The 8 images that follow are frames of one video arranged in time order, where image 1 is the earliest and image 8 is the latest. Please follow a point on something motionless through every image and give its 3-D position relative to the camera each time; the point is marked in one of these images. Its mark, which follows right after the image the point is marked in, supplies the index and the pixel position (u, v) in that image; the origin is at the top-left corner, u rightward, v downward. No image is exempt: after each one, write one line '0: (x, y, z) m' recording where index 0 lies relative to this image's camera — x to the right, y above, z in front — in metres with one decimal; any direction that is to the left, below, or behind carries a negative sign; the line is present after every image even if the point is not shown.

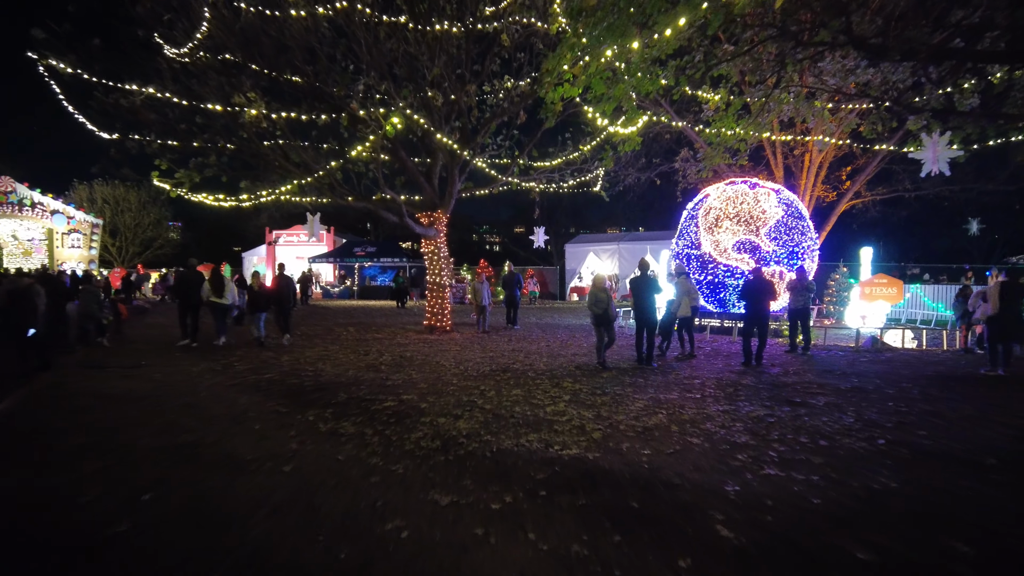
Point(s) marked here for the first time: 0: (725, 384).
0: (+2.7, -1.2, +8.3) m
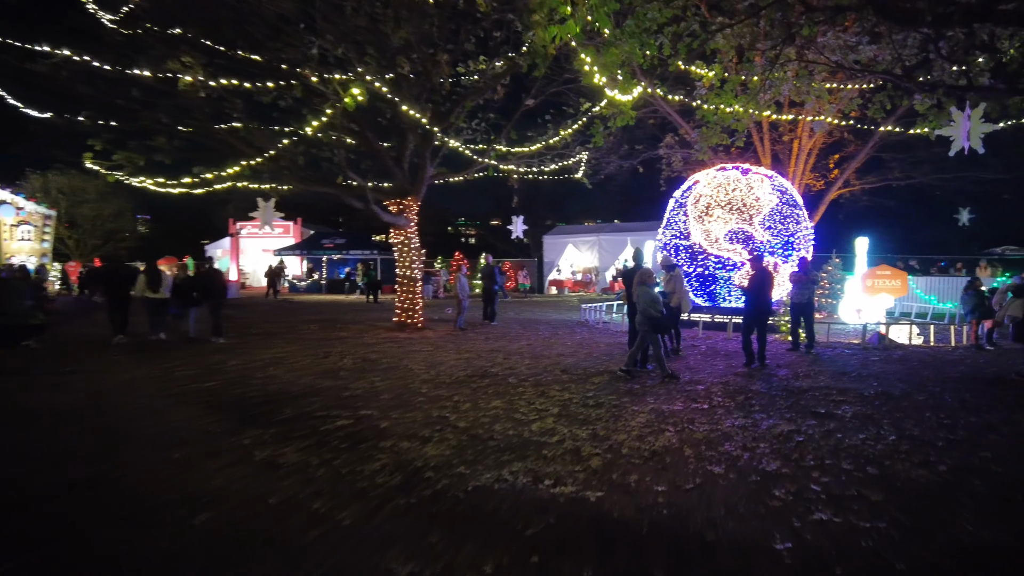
0: (+2.5, -1.1, +7.3) m
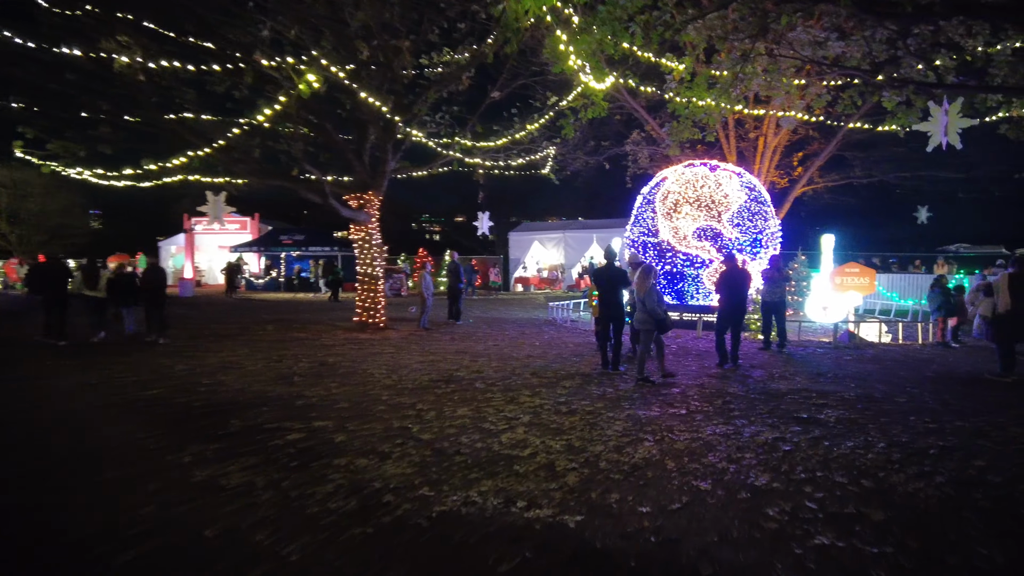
0: (+2.1, -1.1, +7.0) m
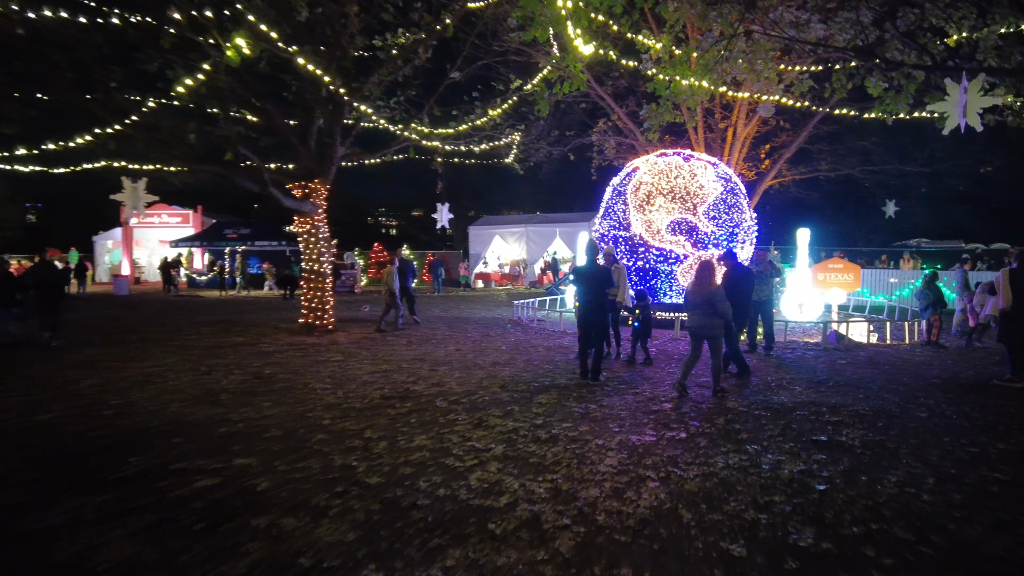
0: (+1.8, -1.1, +6.1) m
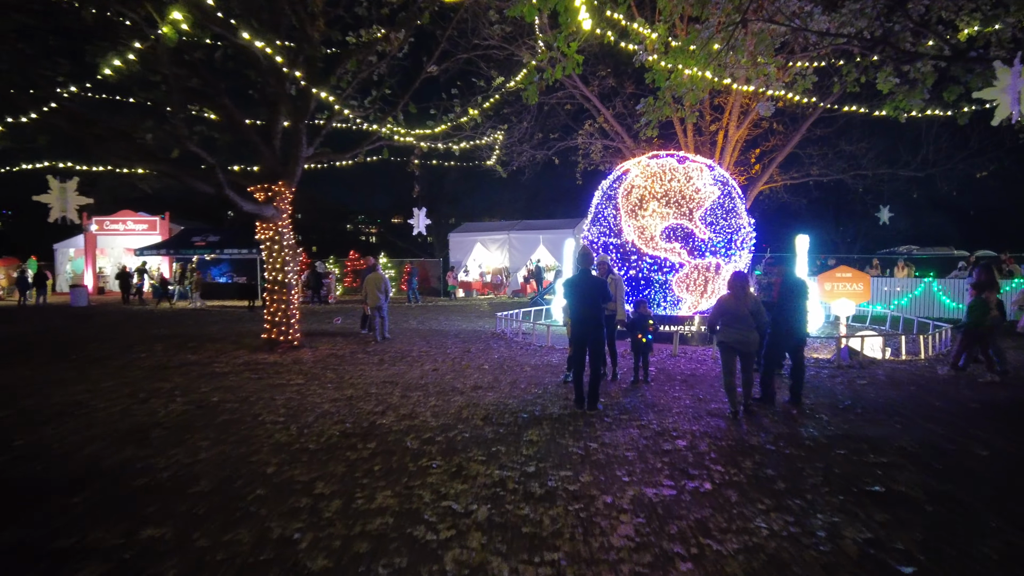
0: (+1.7, -1.3, +5.2) m
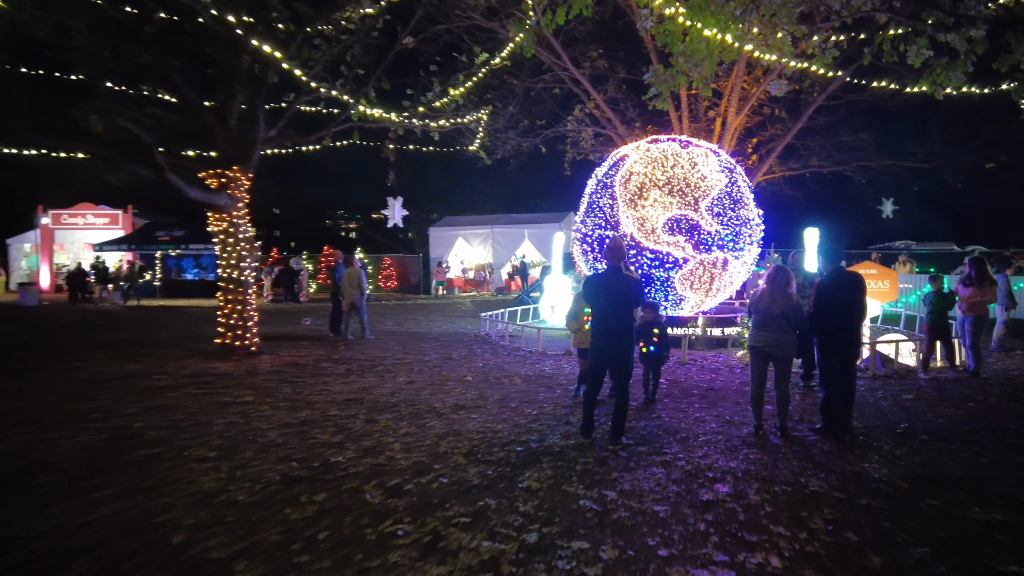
0: (+1.7, -1.3, +4.0) m
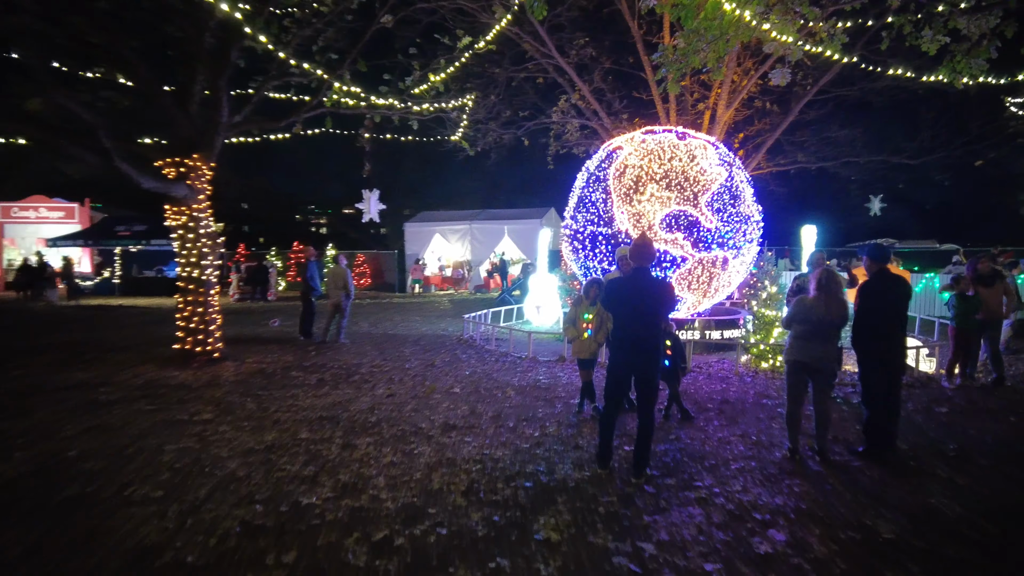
0: (+1.7, -1.3, +3.3) m
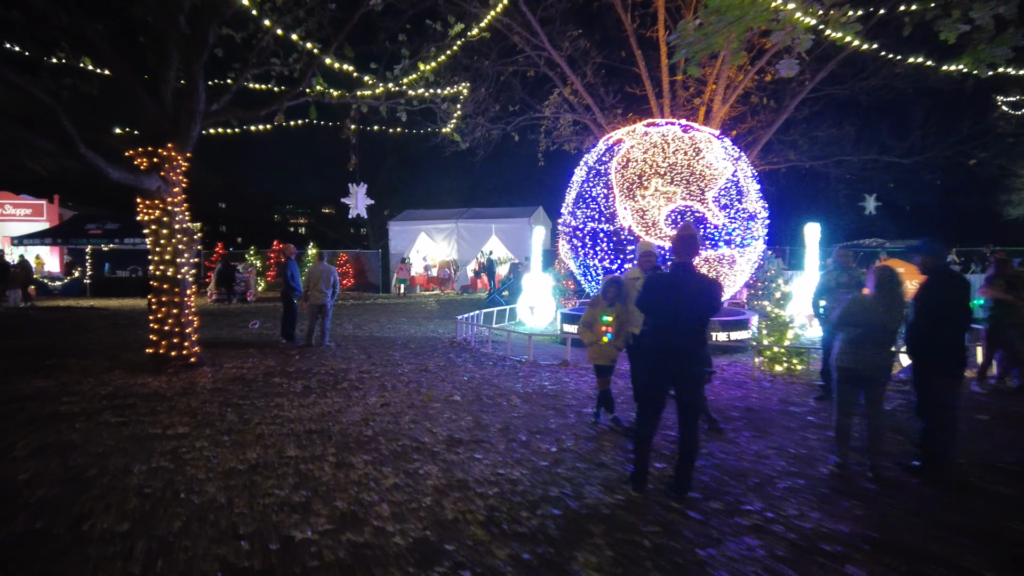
0: (+1.9, -1.3, +2.8) m
